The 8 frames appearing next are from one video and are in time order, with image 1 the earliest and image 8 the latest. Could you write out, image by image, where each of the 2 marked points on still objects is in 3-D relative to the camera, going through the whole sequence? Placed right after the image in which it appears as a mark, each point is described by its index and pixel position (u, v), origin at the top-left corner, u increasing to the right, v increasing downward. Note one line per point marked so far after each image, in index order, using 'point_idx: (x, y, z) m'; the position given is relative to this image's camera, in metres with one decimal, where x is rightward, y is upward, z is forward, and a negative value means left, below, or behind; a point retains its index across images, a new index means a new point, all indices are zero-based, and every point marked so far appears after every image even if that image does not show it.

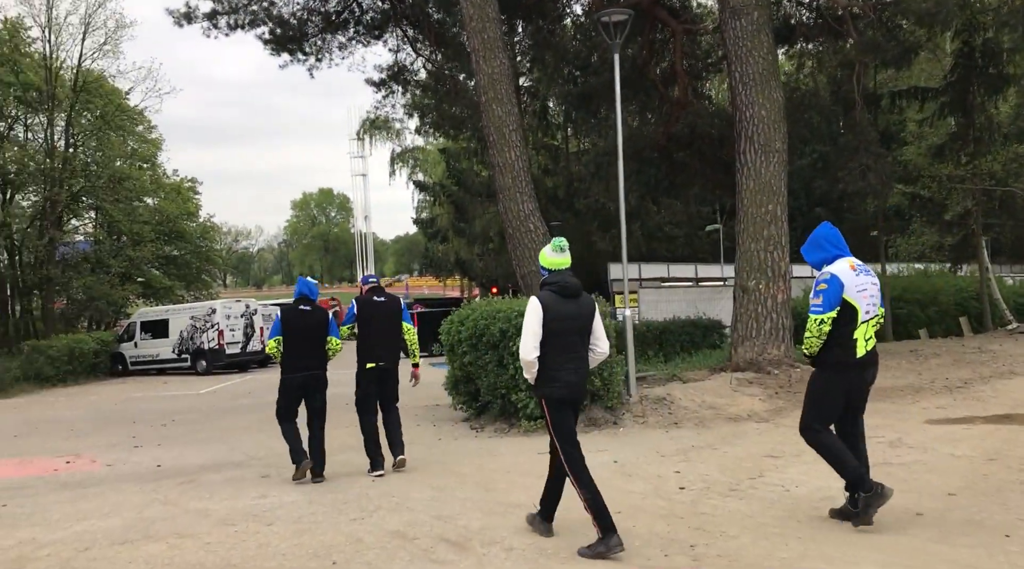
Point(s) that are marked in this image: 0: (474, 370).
0: (-0.4, -1.1, +10.8) m
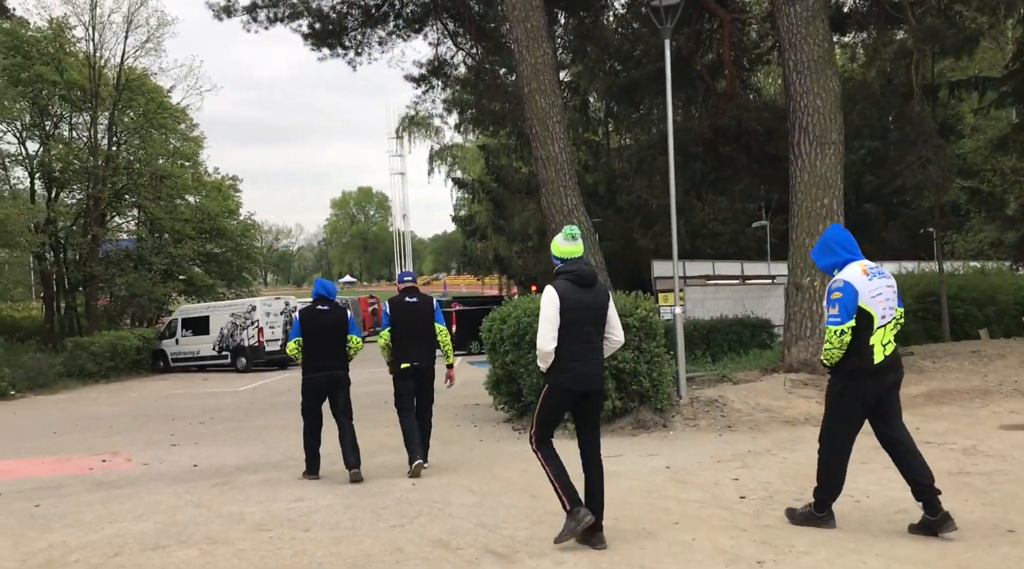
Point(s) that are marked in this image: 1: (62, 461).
0: (+0.1, -1.0, +10.5) m
1: (-4.7, -1.8, +9.5) m
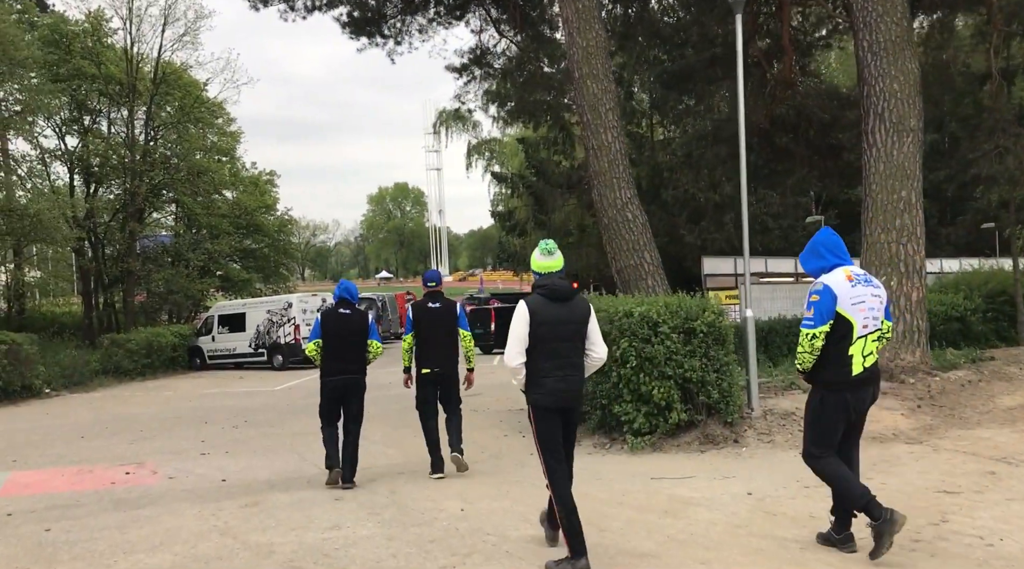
0: (+0.6, -1.0, +9.6) m
1: (-4.2, -1.8, +8.9) m
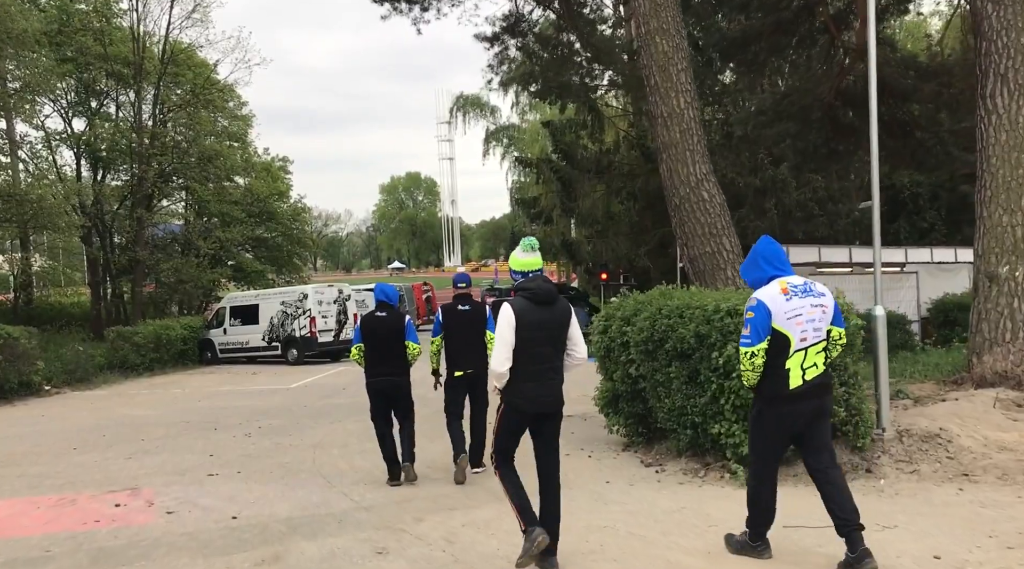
0: (+1.2, -0.9, +8.0) m
1: (-3.6, -1.7, +7.3) m
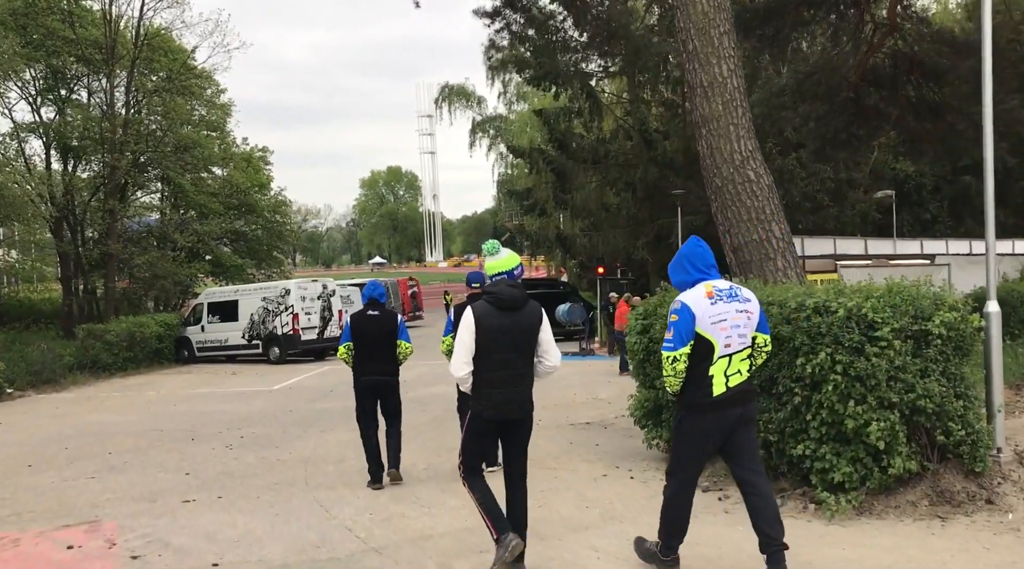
0: (+1.5, -0.9, +6.8) m
1: (-3.3, -1.7, +6.0) m
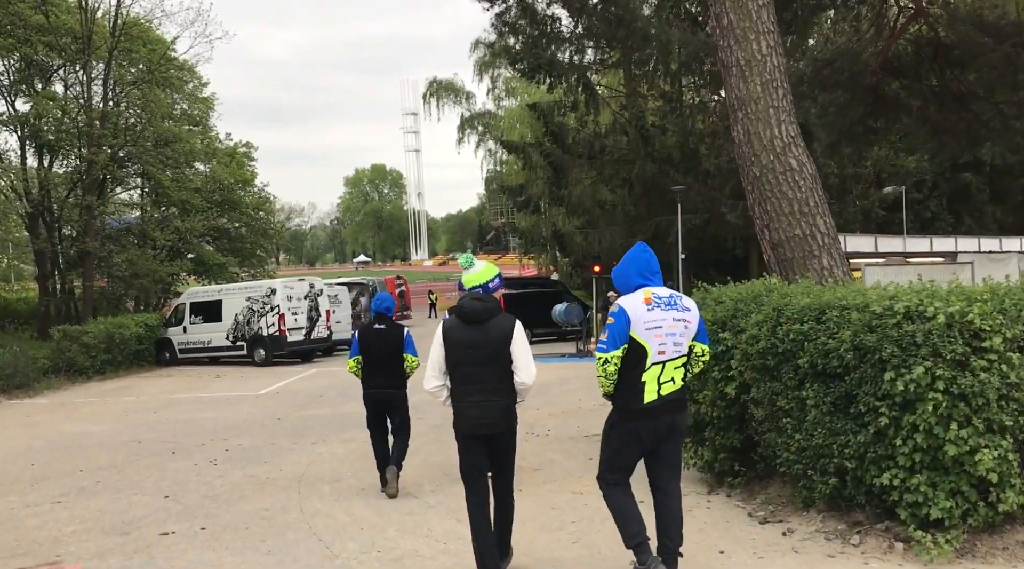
0: (+1.7, -0.9, +5.9) m
1: (-3.1, -1.7, +5.0) m
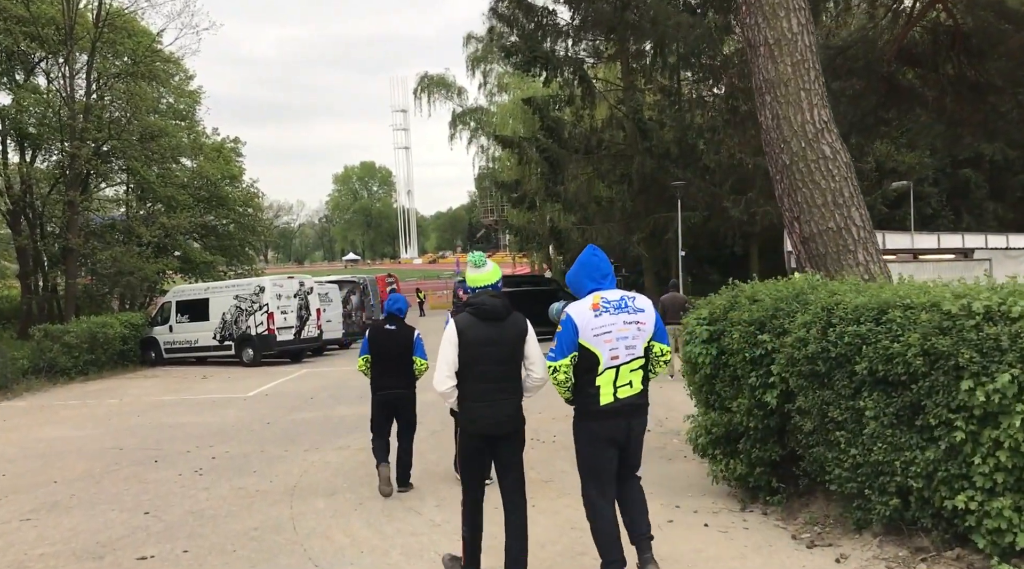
0: (+1.8, -0.9, +5.3) m
1: (-3.0, -1.7, +4.4) m
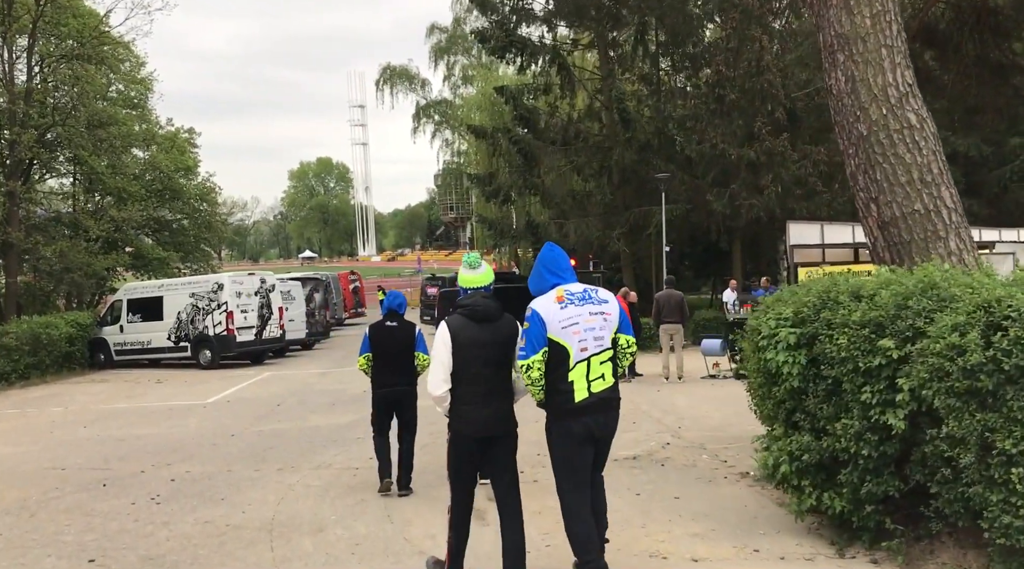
0: (+2.1, -0.8, +4.1) m
1: (-2.6, -1.7, +3.0) m
